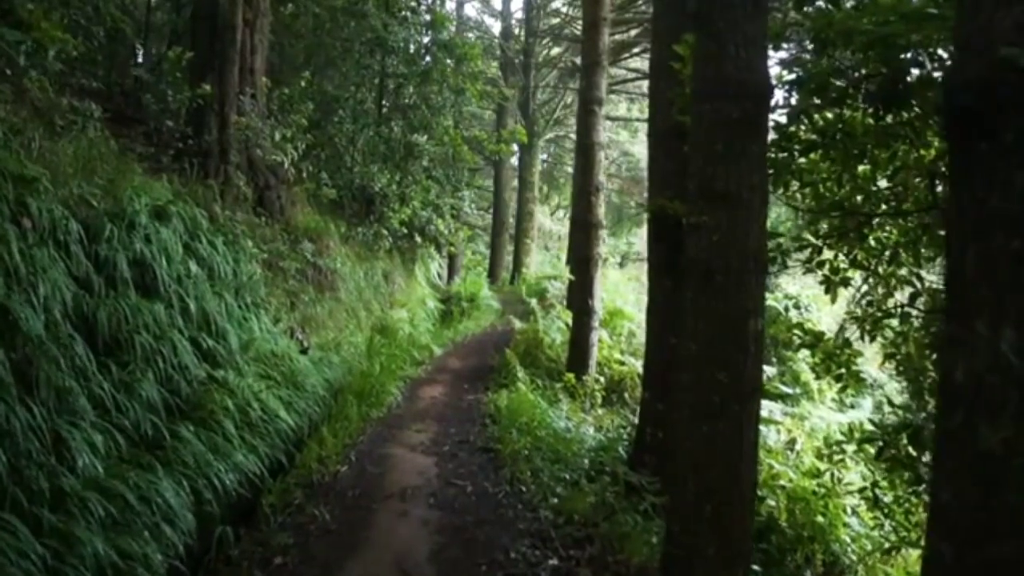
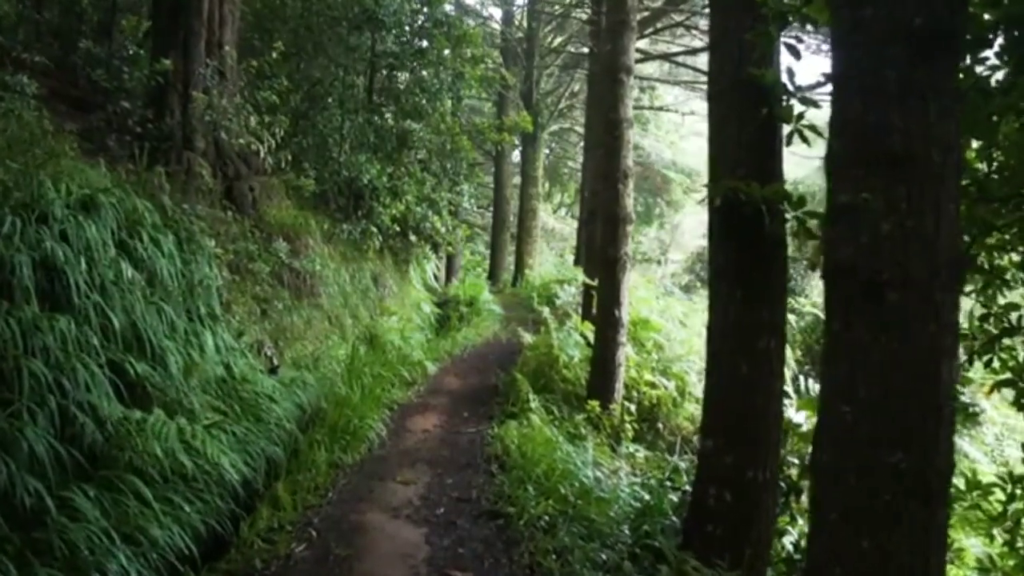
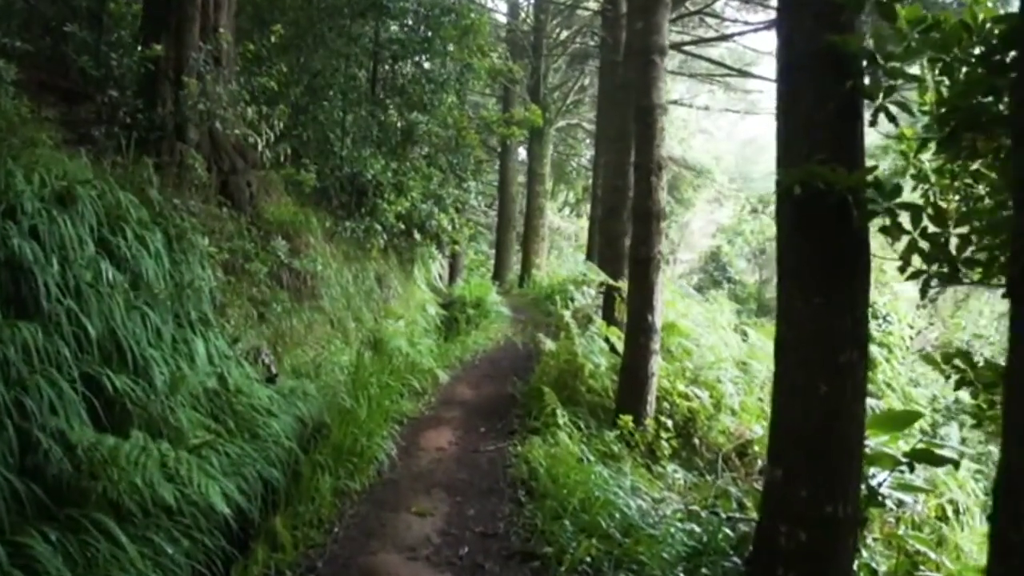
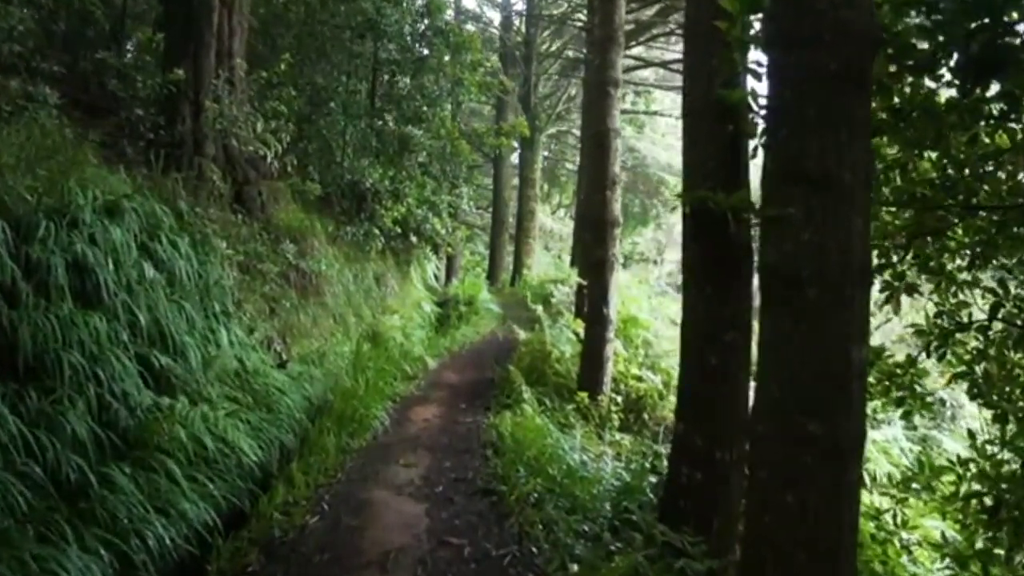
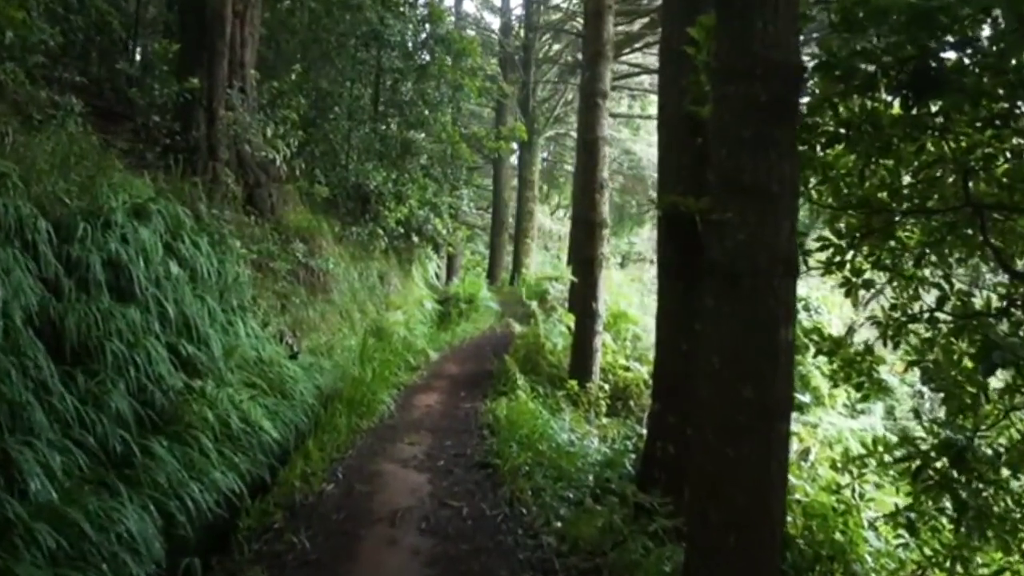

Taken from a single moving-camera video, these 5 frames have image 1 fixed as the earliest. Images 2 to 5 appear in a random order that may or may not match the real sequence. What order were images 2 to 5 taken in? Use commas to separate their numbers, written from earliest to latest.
5, 4, 2, 3
